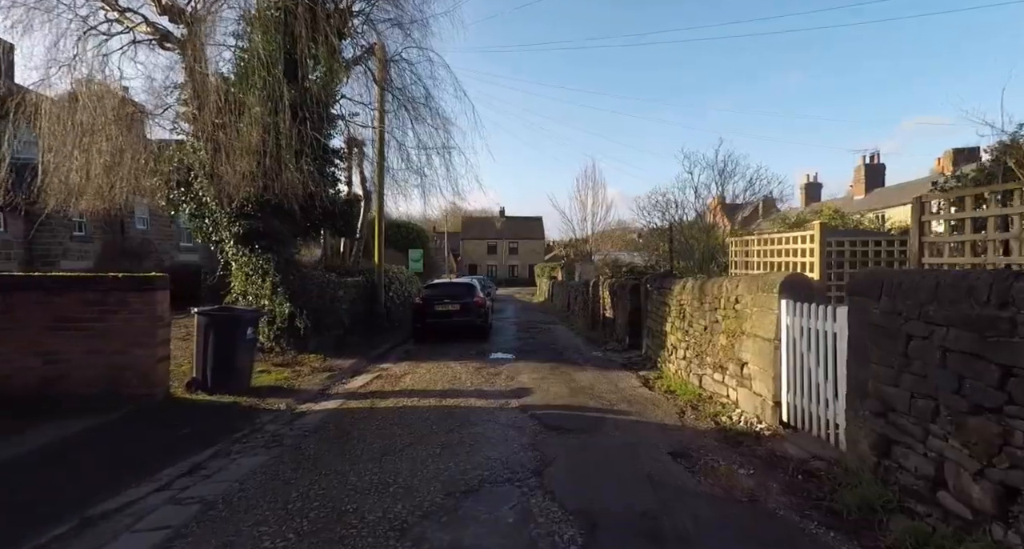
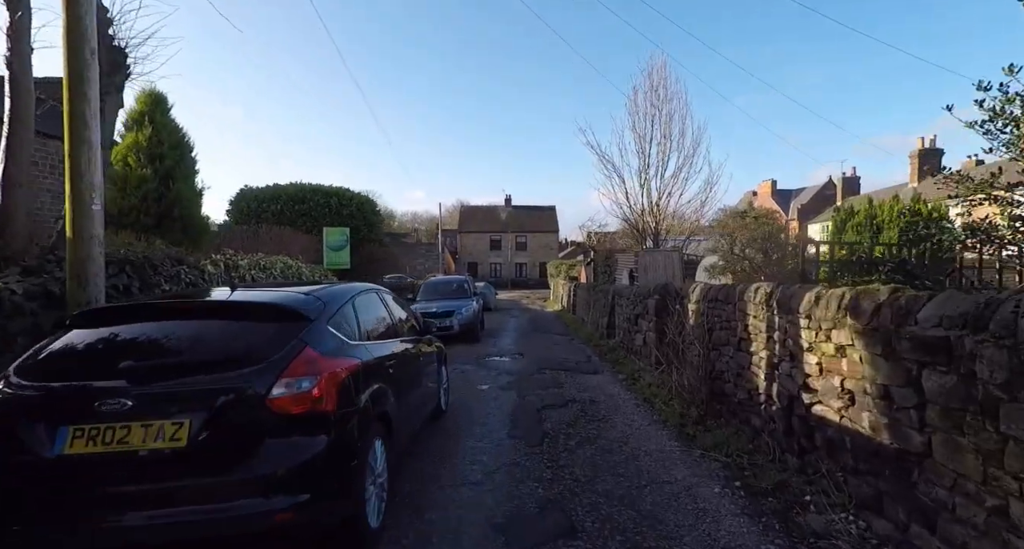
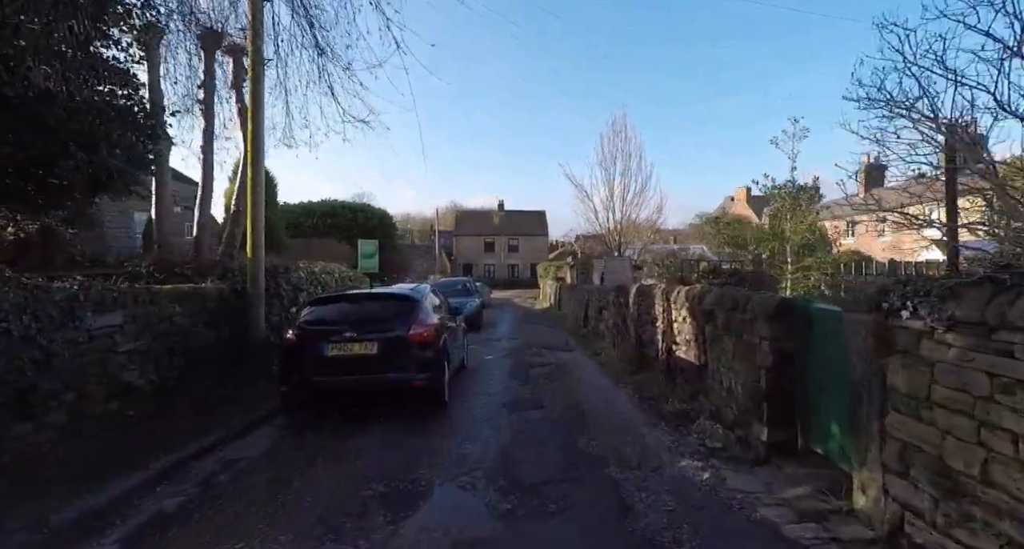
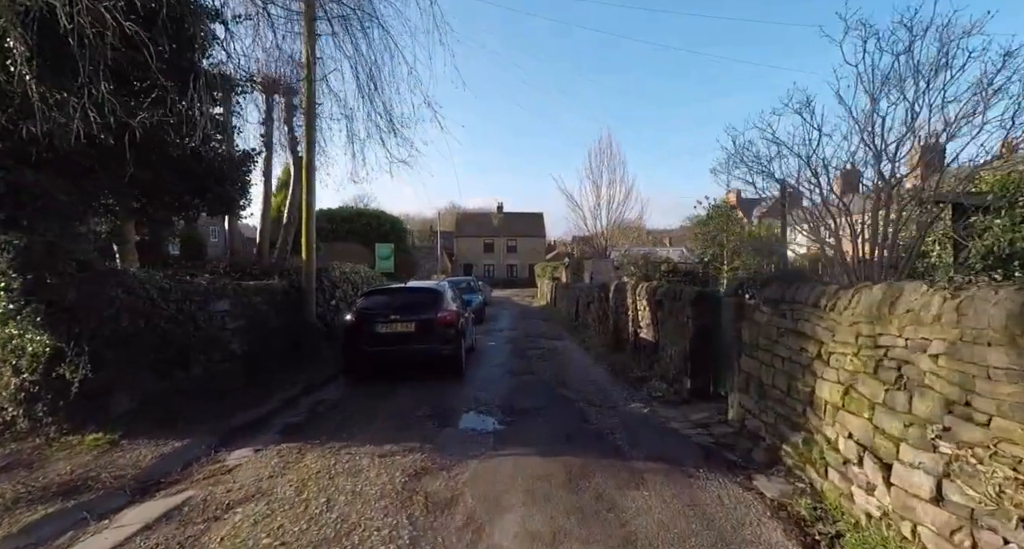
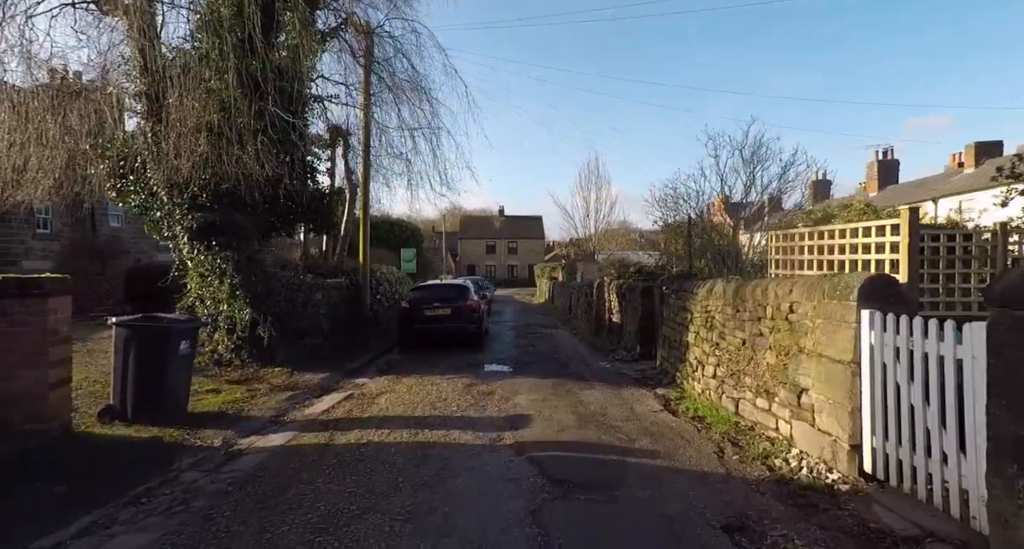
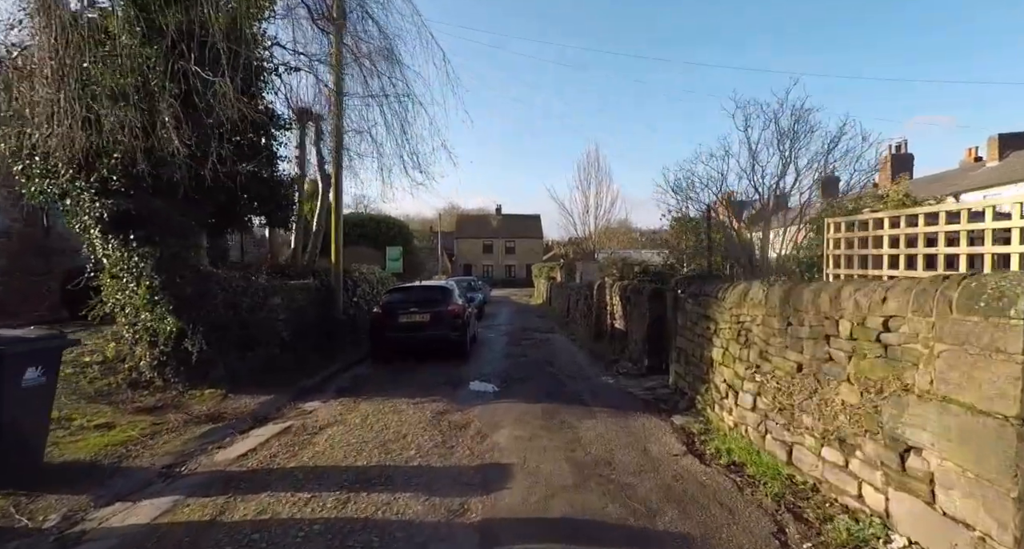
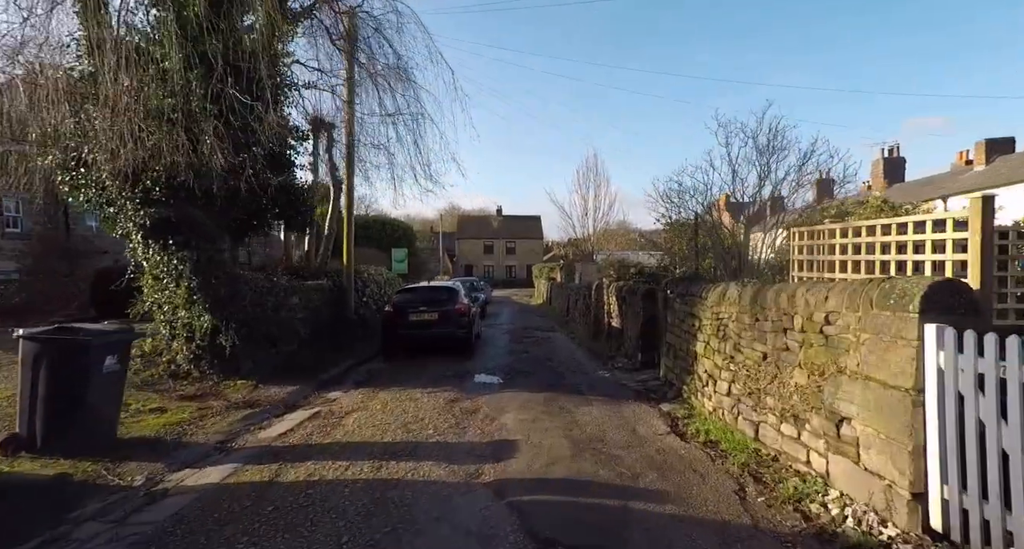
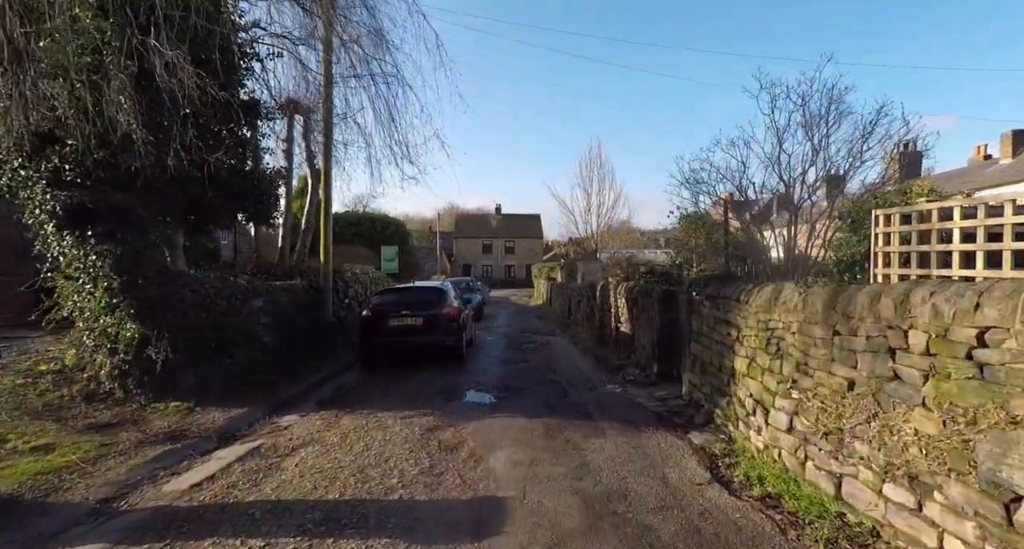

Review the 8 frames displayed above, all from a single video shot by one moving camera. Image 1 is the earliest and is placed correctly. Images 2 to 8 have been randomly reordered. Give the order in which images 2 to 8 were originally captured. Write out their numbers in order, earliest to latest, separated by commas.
5, 7, 6, 8, 4, 3, 2
